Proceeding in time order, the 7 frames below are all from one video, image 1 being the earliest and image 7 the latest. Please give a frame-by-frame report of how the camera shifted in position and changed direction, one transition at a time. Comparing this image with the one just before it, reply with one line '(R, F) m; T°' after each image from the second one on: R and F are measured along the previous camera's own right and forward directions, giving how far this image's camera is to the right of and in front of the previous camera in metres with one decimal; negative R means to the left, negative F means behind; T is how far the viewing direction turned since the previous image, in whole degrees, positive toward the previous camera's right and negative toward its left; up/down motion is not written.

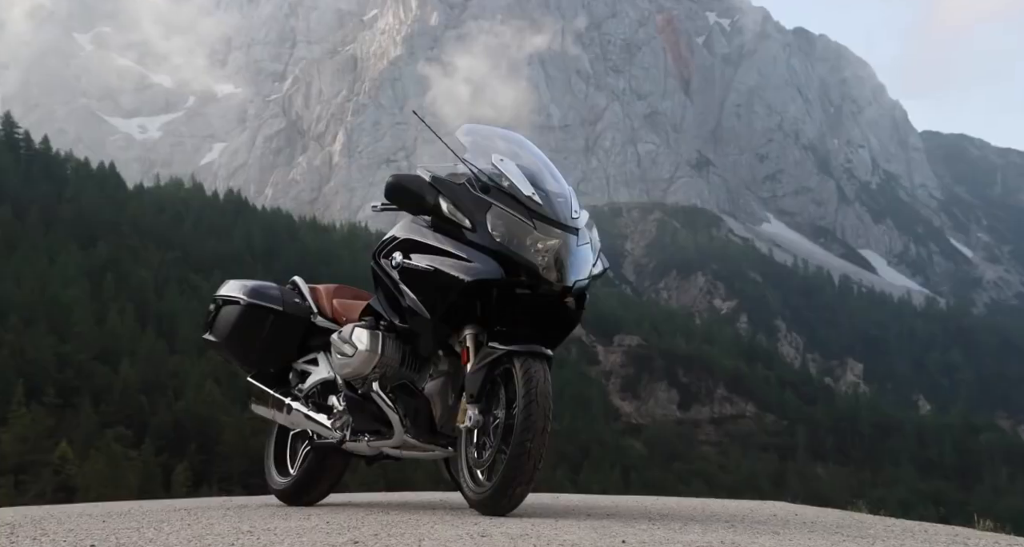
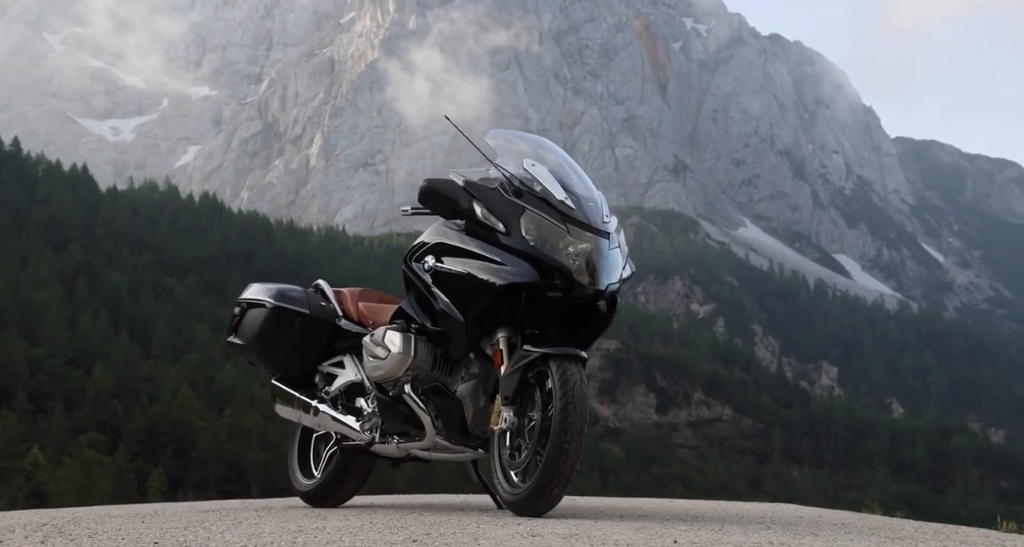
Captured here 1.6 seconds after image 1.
(-0.4, -0.1) m; +2°
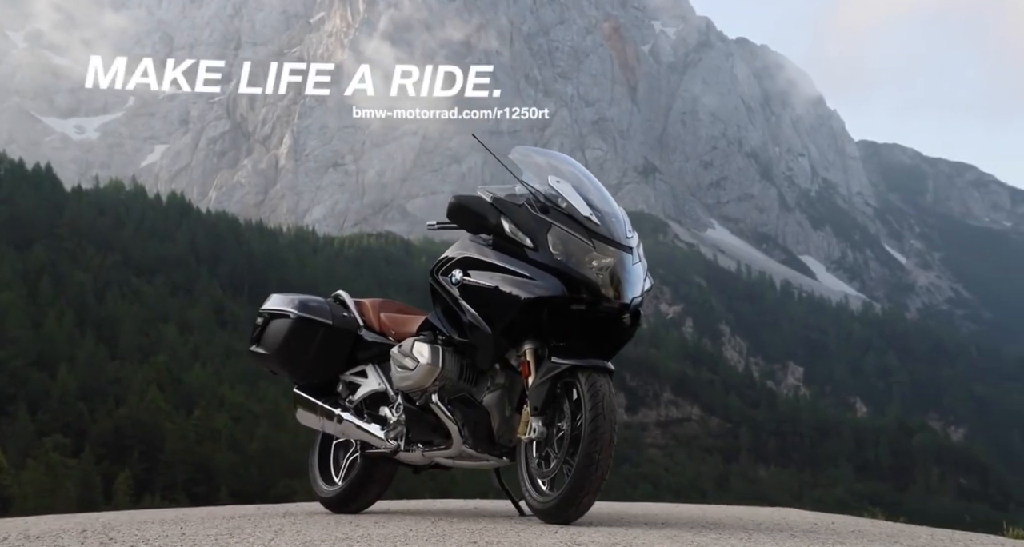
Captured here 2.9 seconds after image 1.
(-0.5, -0.3) m; +2°
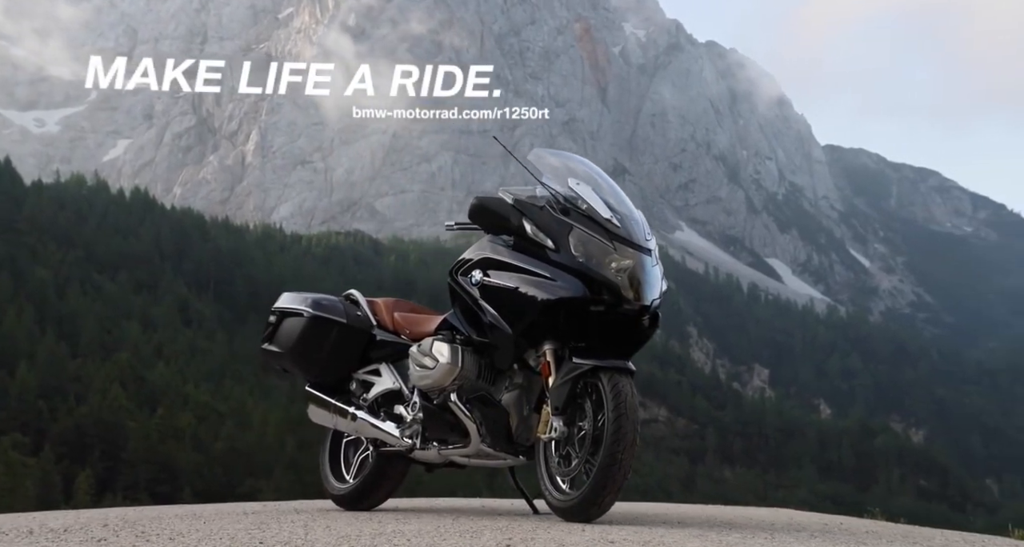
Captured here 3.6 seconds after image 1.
(-0.4, -0.1) m; +2°
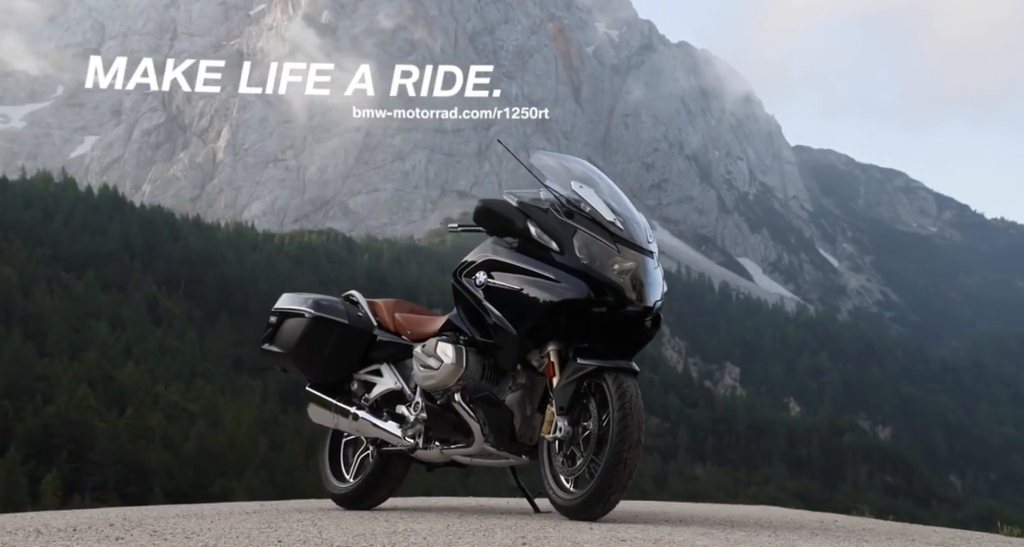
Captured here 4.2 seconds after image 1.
(-0.3, -0.1) m; +2°
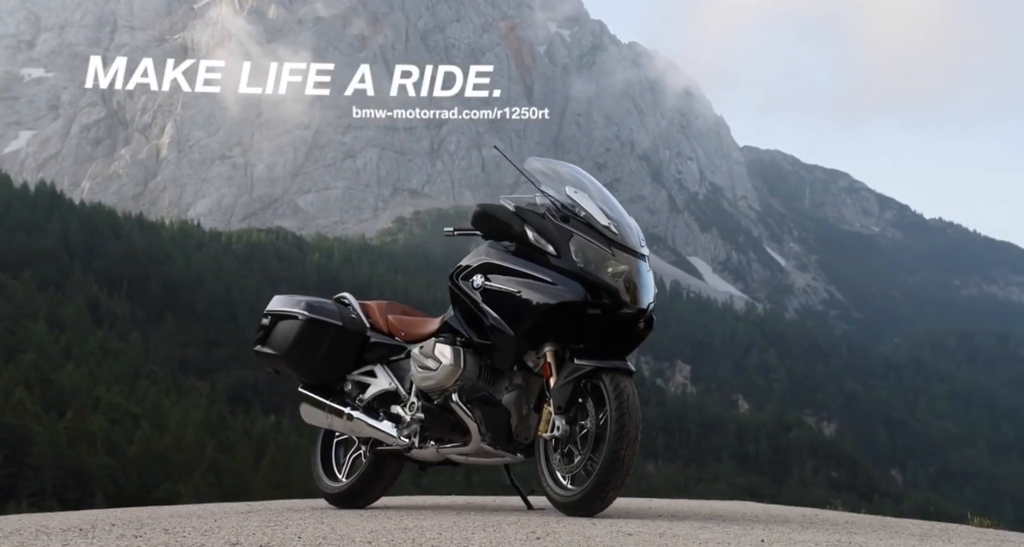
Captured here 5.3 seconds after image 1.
(-0.4, -0.2) m; +3°
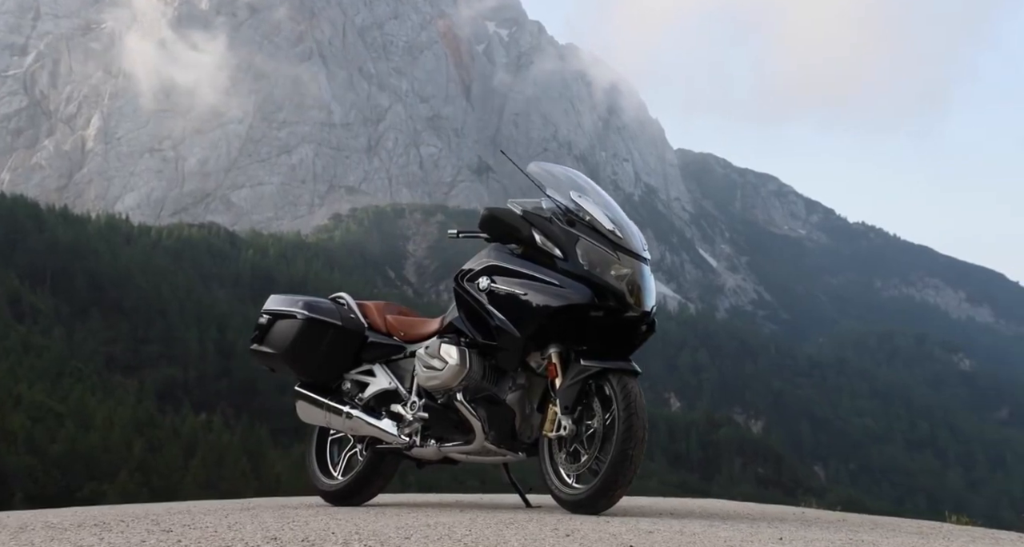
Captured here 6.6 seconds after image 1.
(-0.6, -0.1) m; +4°
